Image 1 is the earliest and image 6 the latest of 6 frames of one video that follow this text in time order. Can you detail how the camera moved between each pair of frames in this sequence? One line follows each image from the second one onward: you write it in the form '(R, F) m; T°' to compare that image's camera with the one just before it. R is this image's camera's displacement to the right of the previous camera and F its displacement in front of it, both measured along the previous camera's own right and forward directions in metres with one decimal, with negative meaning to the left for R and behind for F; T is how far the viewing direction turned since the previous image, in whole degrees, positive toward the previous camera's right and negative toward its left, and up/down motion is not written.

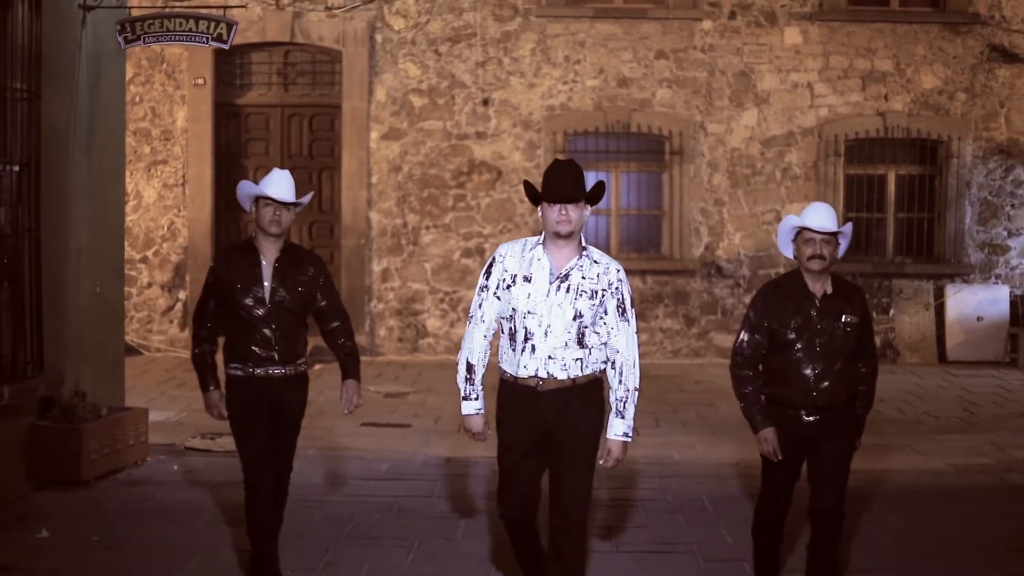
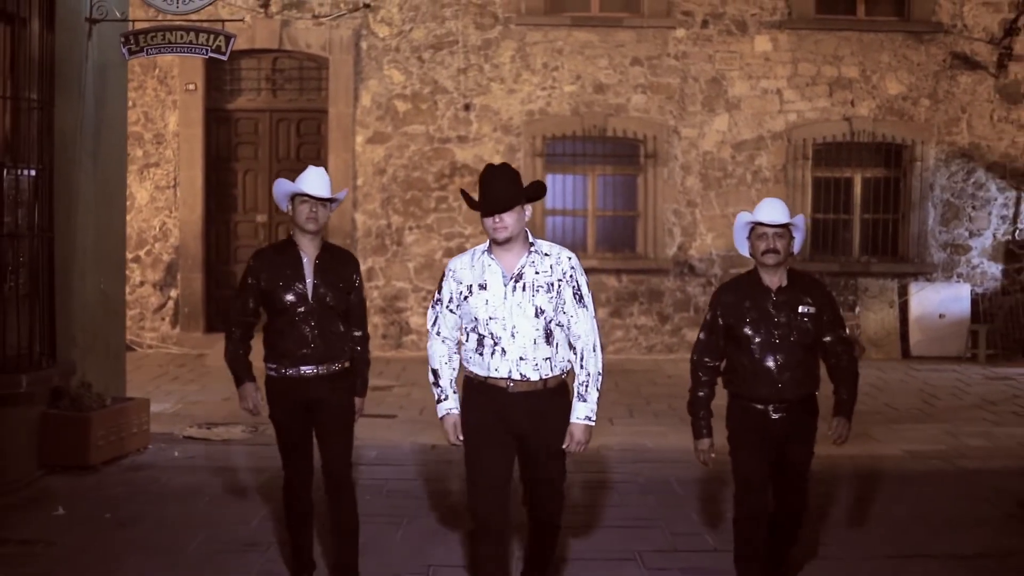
(0.0, -0.5) m; +1°
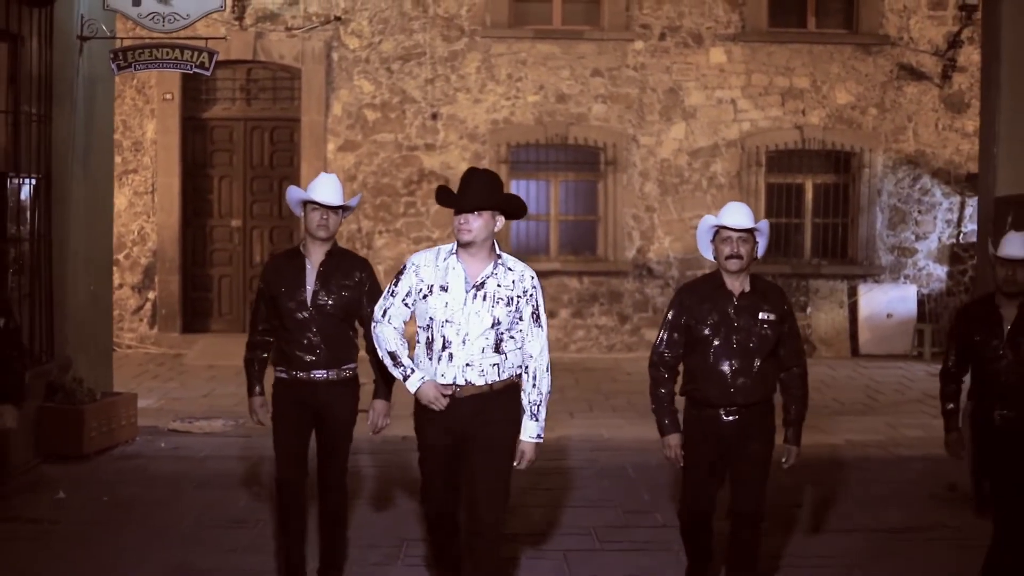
(+0.1, -0.6) m; +1°
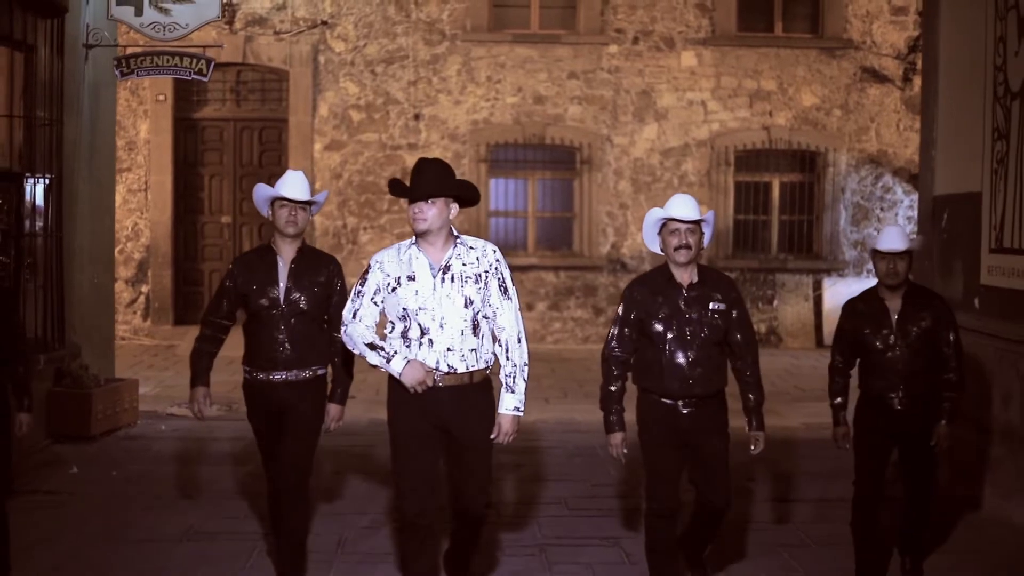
(0.0, -0.6) m; +1°
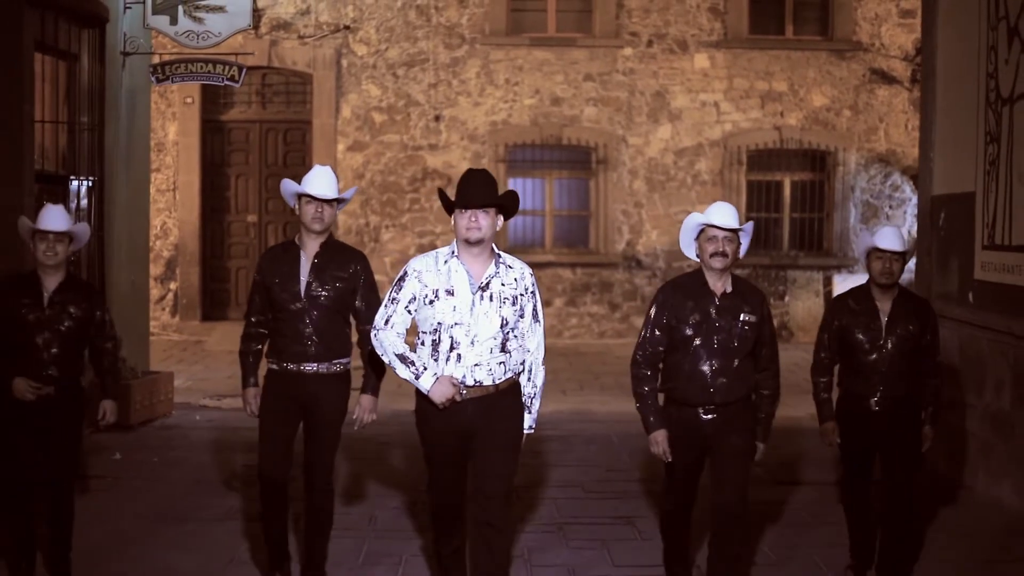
(0.0, -0.4) m; -1°
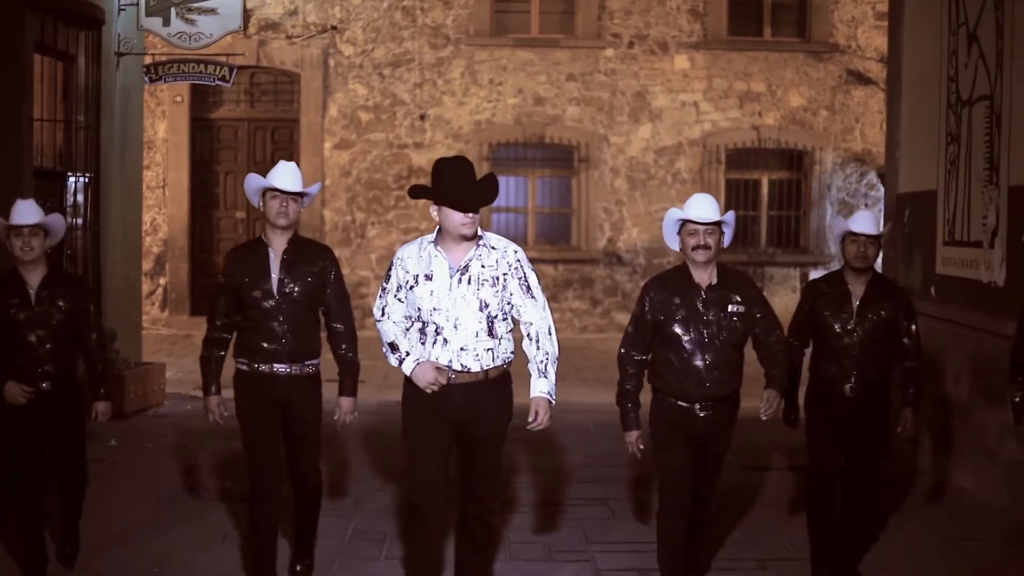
(0.0, -0.3) m; +1°
